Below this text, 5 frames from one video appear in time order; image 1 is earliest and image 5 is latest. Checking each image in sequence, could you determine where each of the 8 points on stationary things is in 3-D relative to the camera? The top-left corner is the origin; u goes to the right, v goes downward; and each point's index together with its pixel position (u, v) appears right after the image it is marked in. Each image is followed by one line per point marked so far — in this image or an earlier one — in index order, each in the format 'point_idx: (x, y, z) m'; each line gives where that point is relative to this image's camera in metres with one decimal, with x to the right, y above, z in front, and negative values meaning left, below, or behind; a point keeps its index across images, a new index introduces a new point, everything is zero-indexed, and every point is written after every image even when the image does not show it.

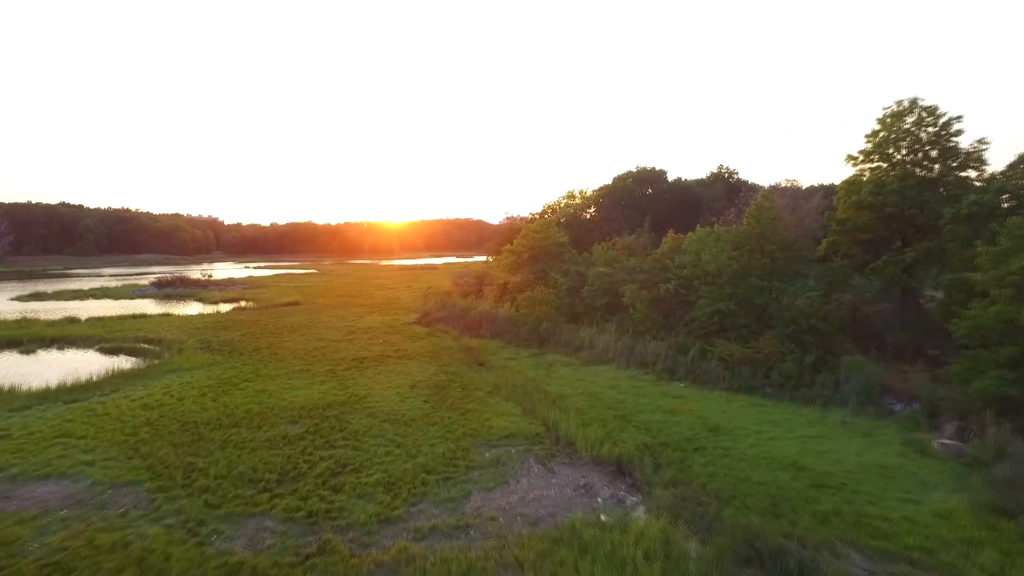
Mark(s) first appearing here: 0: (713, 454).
0: (+3.2, -2.6, +11.6) m
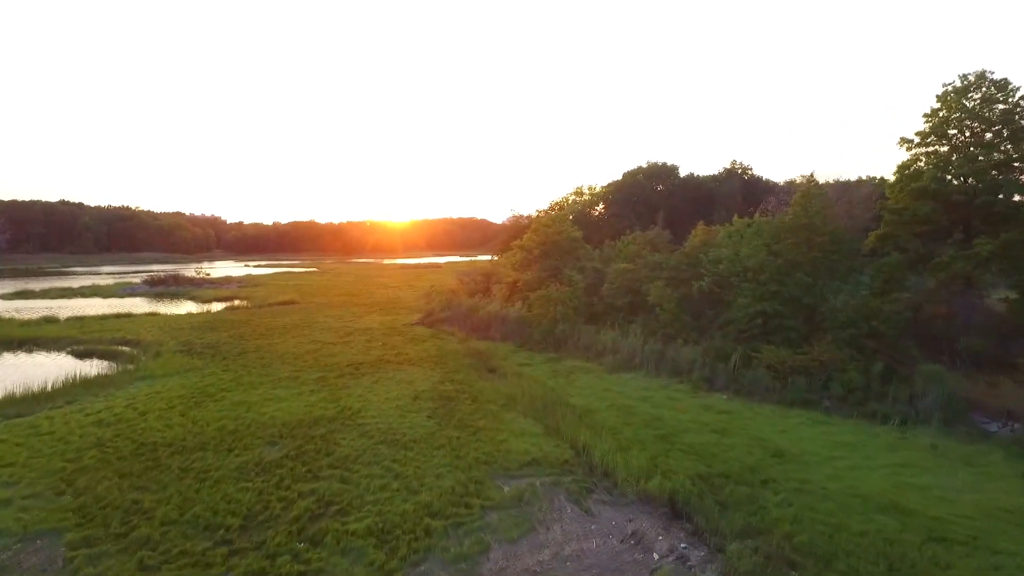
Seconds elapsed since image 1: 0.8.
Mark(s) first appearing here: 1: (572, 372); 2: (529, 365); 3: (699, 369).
0: (+3.5, -2.6, +9.3) m
1: (+1.5, -2.1, +18.1) m
2: (+0.5, -2.0, +19.0) m
3: (+4.2, -1.9, +16.7) m
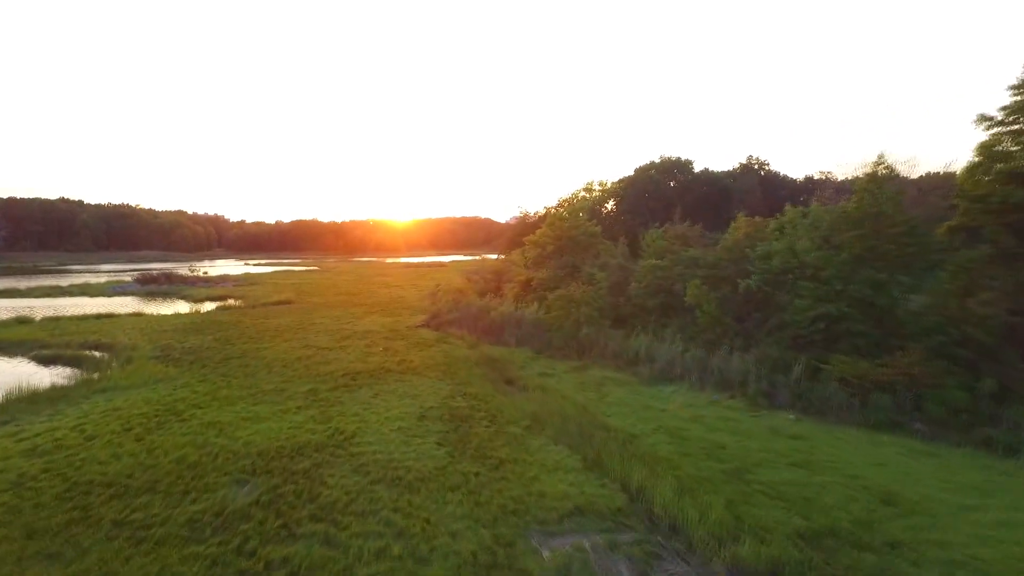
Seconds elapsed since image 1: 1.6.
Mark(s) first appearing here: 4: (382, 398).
0: (+3.9, -2.5, +6.9) m
1: (+1.9, -2.1, +15.6) m
2: (+0.9, -2.0, +16.6) m
3: (+4.7, -1.8, +14.2) m
4: (-2.5, -2.1, +14.1) m
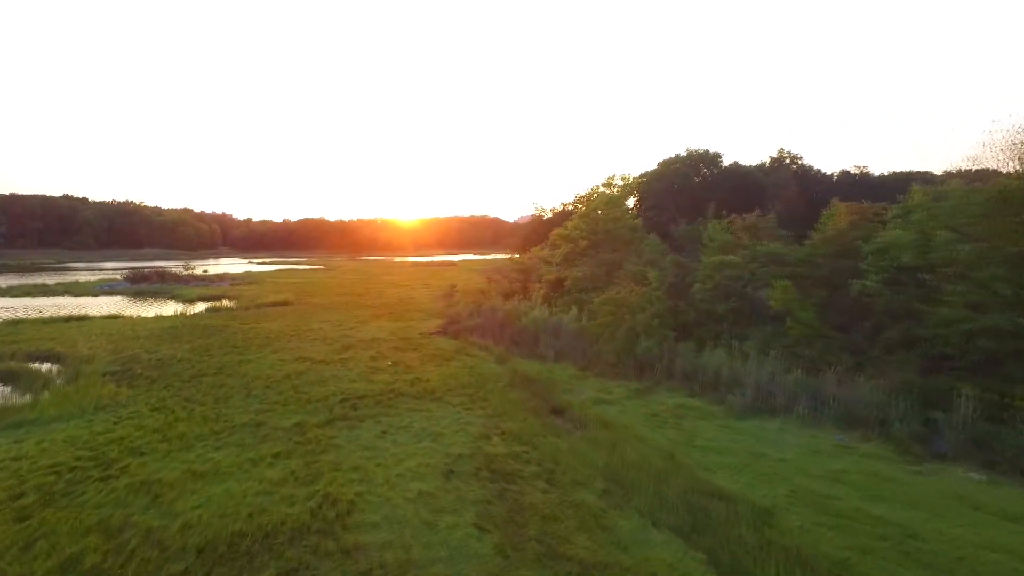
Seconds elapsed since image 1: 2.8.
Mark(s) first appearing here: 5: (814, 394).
0: (+4.6, -2.6, +3.1) m
1: (+2.7, -2.1, +11.8) m
2: (+1.7, -2.0, +12.8) m
3: (+5.5, -1.9, +10.4) m
4: (-1.7, -2.1, +10.3) m
5: (+4.9, -1.7, +11.9) m
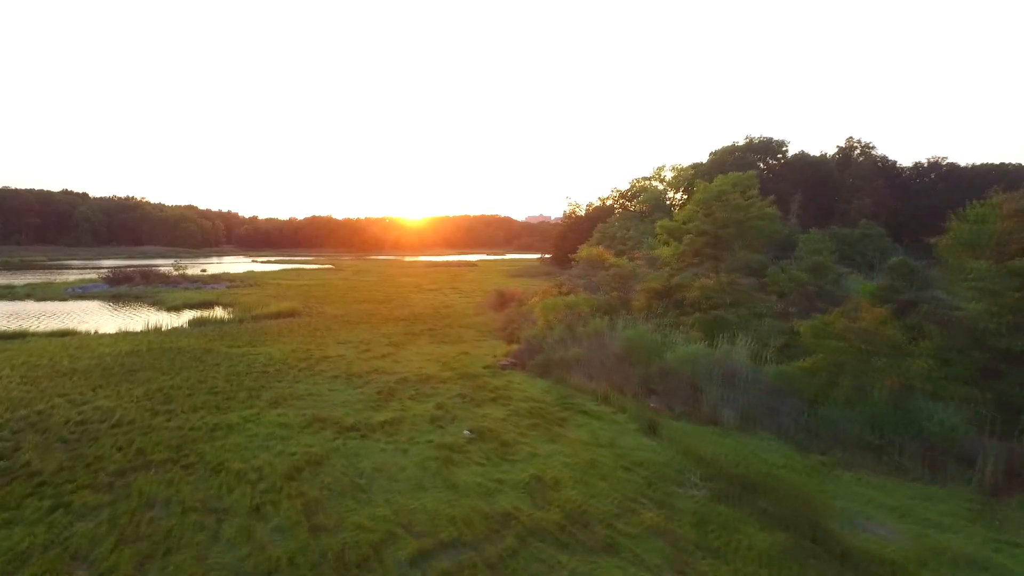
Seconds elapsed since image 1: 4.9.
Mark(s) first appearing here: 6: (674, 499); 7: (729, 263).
0: (+6.8, -2.9, -3.9) m
1: (+4.9, -2.4, +4.9) m
2: (+3.9, -2.3, +5.9) m
3: (+7.7, -2.2, +3.5) m
4: (+0.5, -2.4, +3.5) m
5: (+7.1, -2.0, +5.0) m
6: (+1.7, -2.1, +7.5) m
7: (+5.1, +1.1, +16.7) m
